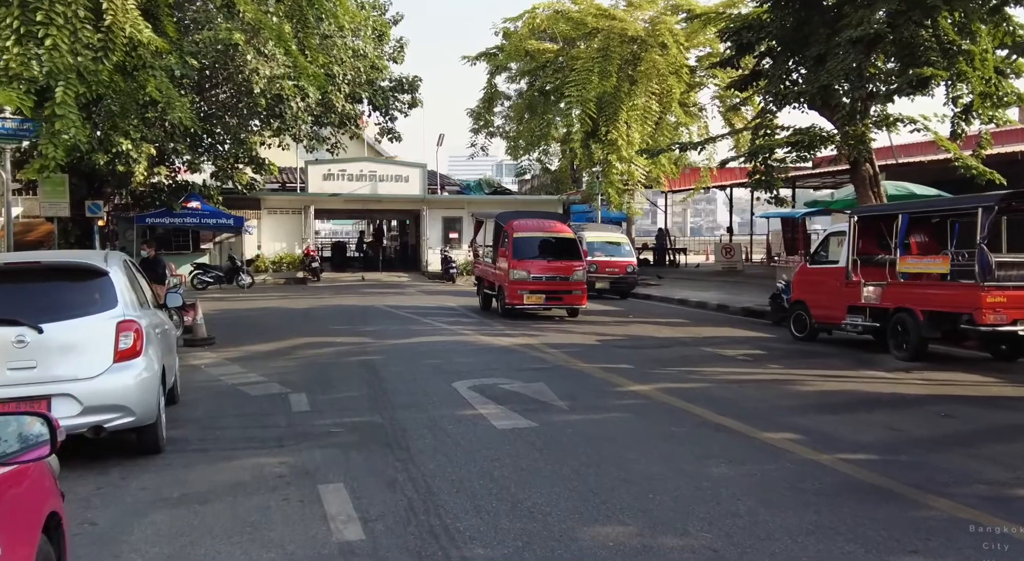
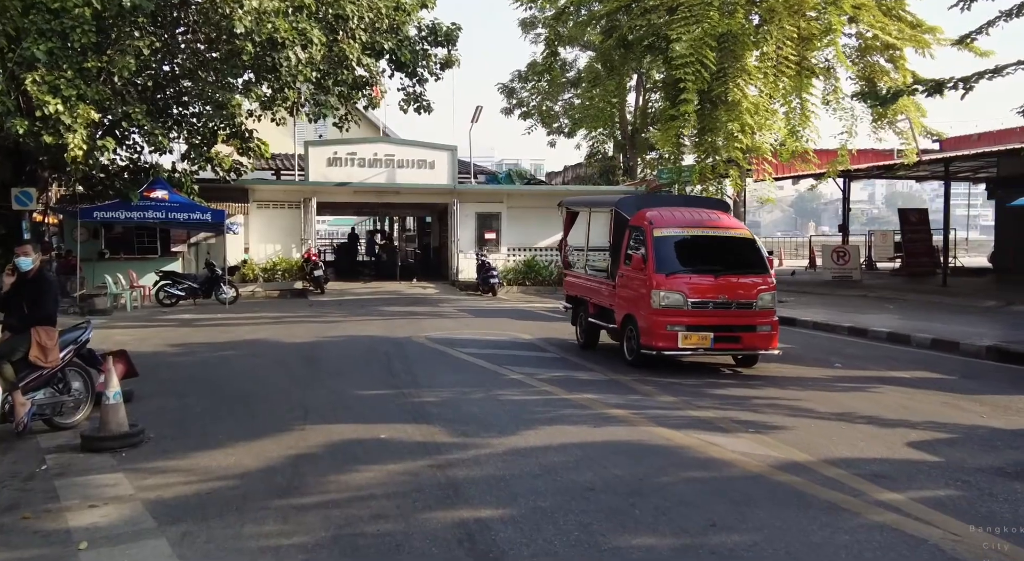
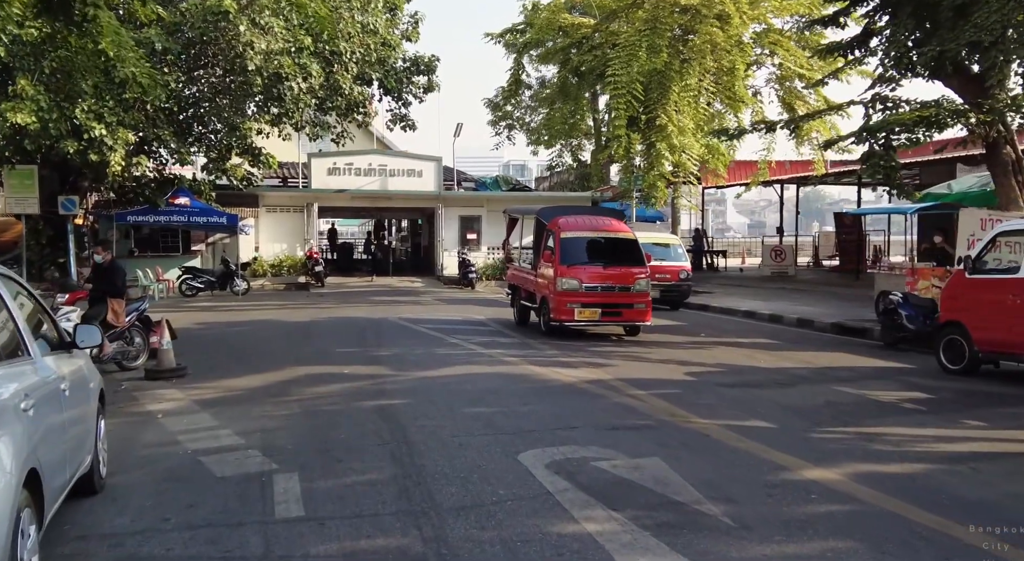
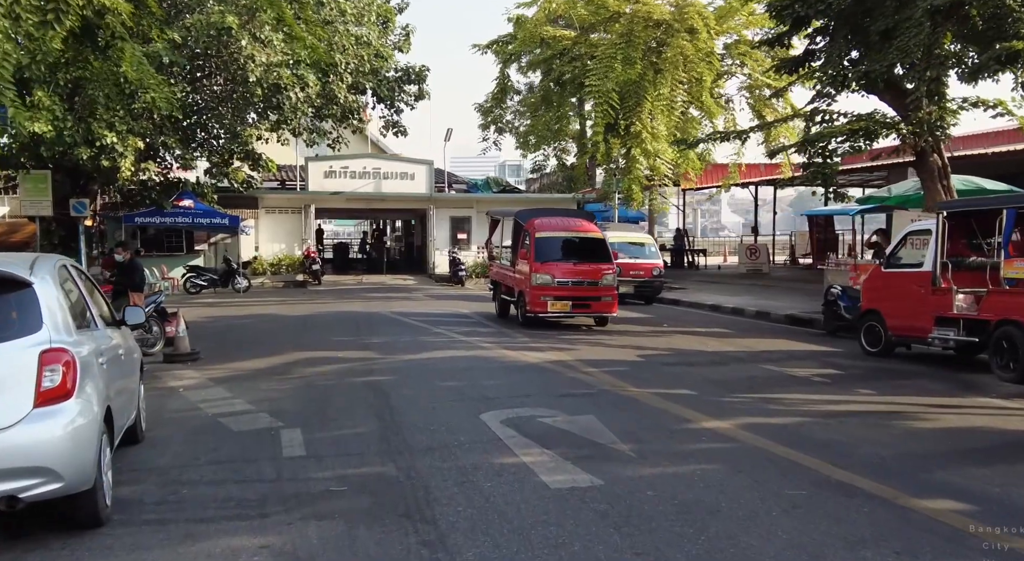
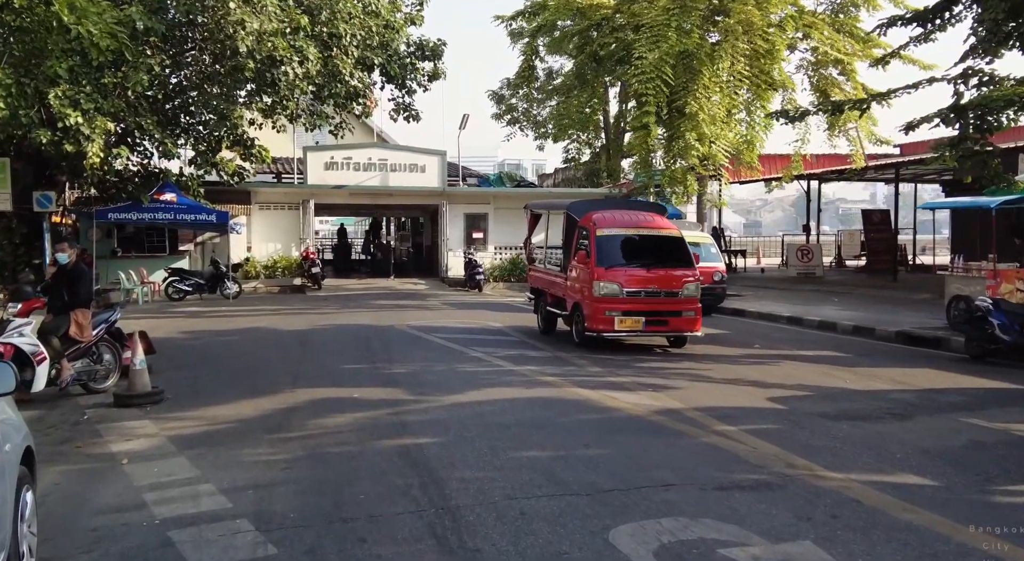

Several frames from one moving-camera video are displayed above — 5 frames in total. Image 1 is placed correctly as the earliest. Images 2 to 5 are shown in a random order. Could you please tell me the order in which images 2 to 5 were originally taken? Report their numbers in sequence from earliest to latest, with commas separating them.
4, 3, 5, 2
